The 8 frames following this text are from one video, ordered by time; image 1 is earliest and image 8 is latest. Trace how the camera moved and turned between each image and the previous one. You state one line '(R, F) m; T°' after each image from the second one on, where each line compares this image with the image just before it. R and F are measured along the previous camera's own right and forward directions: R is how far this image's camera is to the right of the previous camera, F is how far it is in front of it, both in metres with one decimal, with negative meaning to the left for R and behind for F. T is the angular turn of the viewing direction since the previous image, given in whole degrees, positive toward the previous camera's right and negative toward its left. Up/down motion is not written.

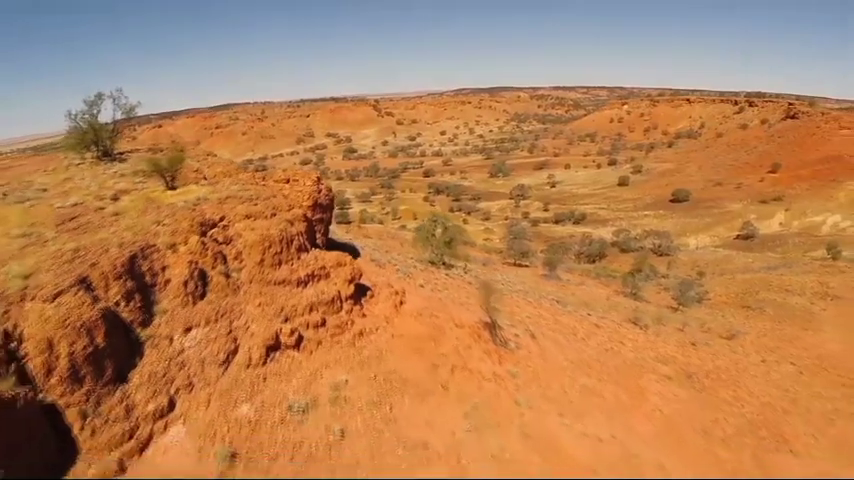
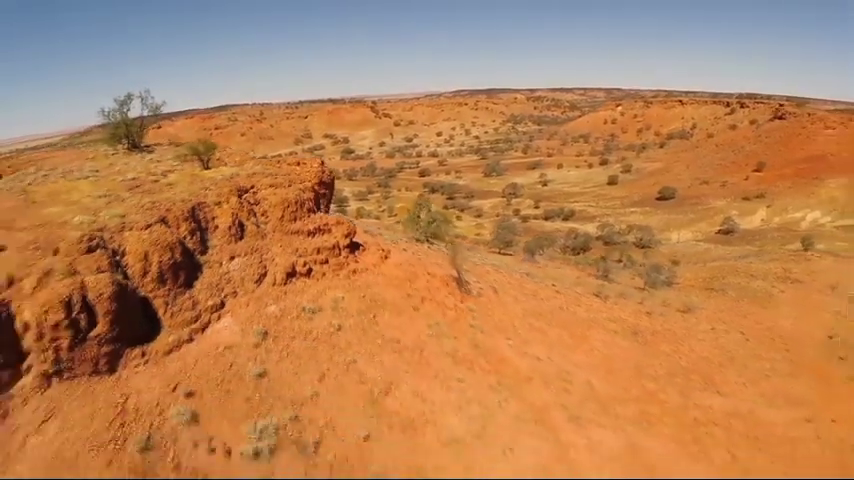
(+0.3, -2.2) m; 0°
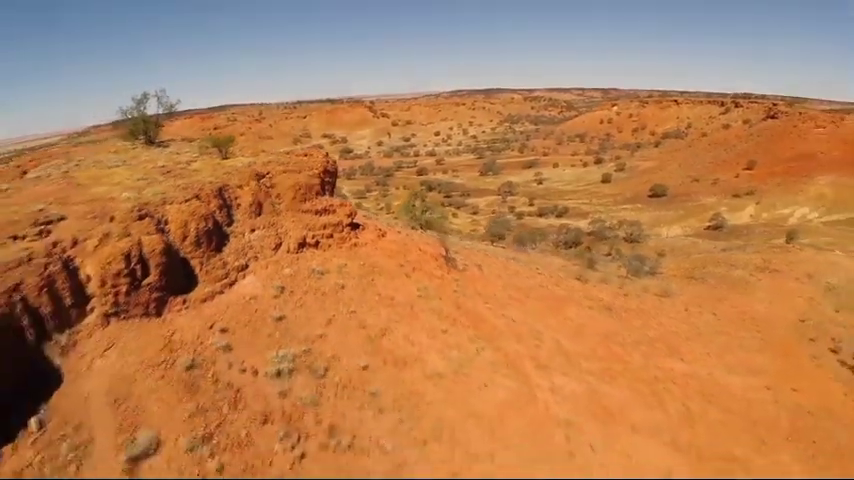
(+0.1, -1.5) m; 0°
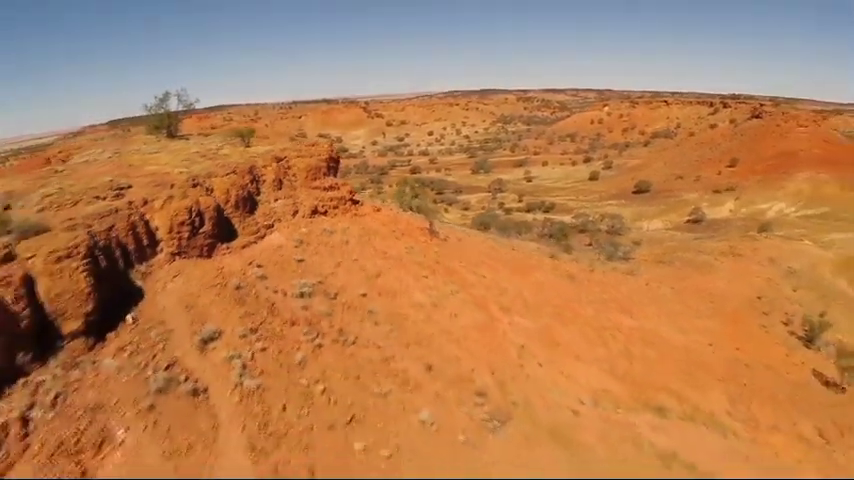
(+0.2, -2.5) m; +1°
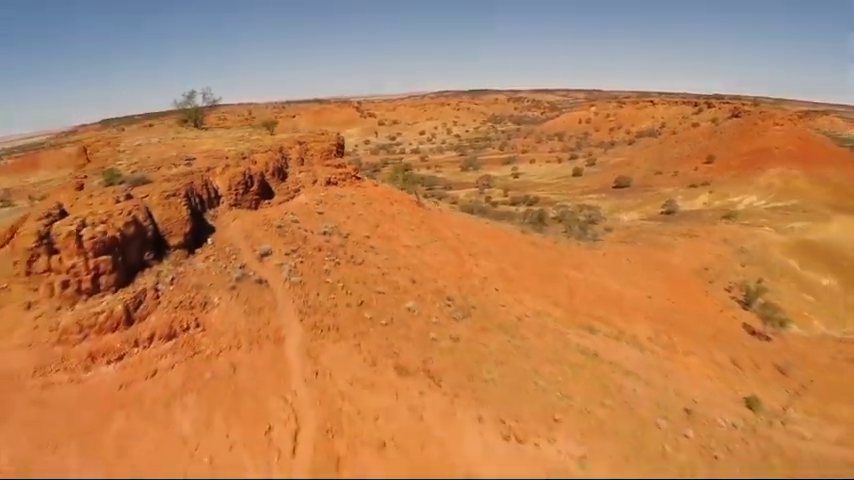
(+0.2, -3.8) m; +1°
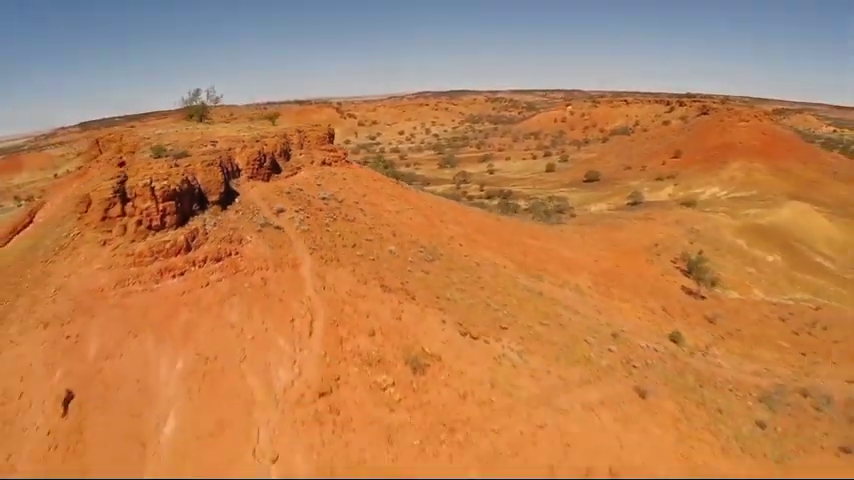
(+0.1, -3.6) m; +2°
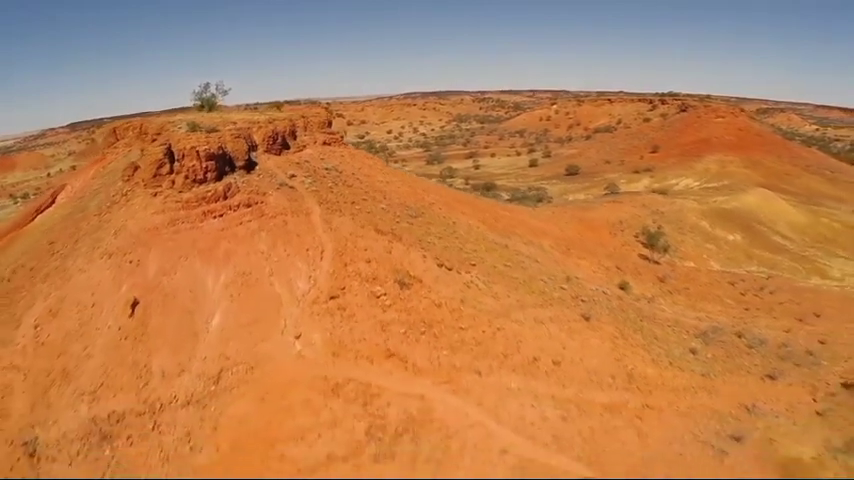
(+0.1, -3.3) m; +1°
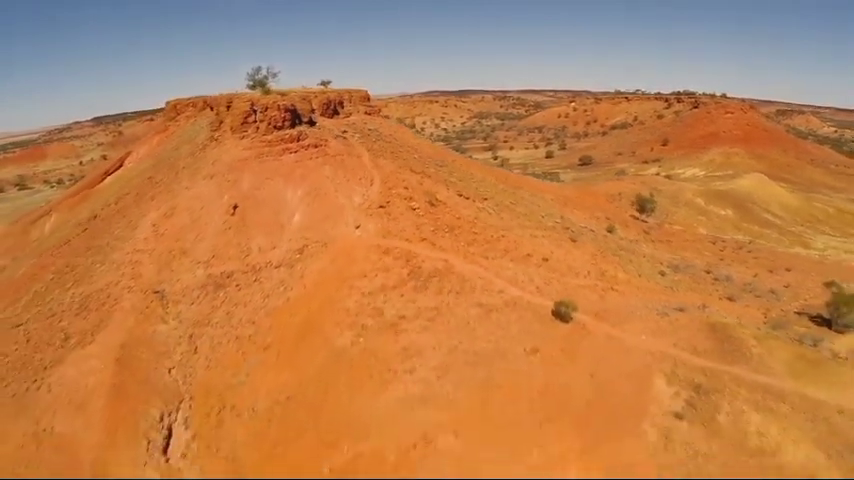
(-0.2, -4.7) m; -1°
